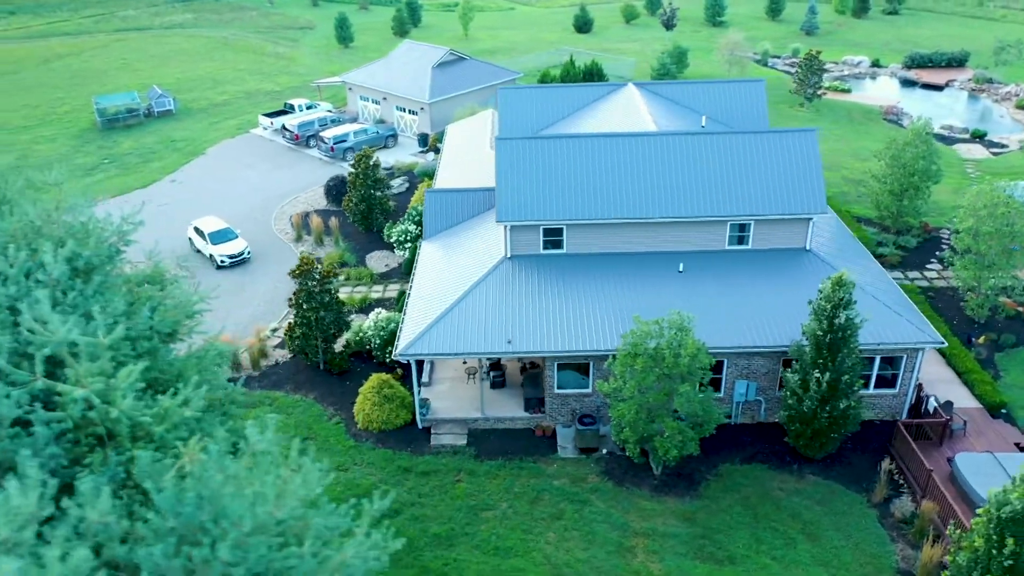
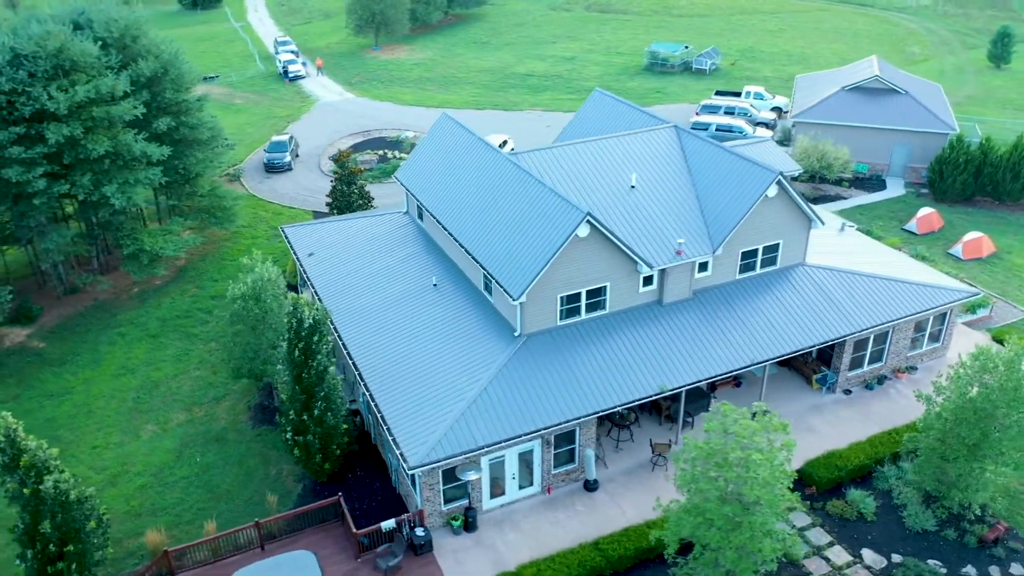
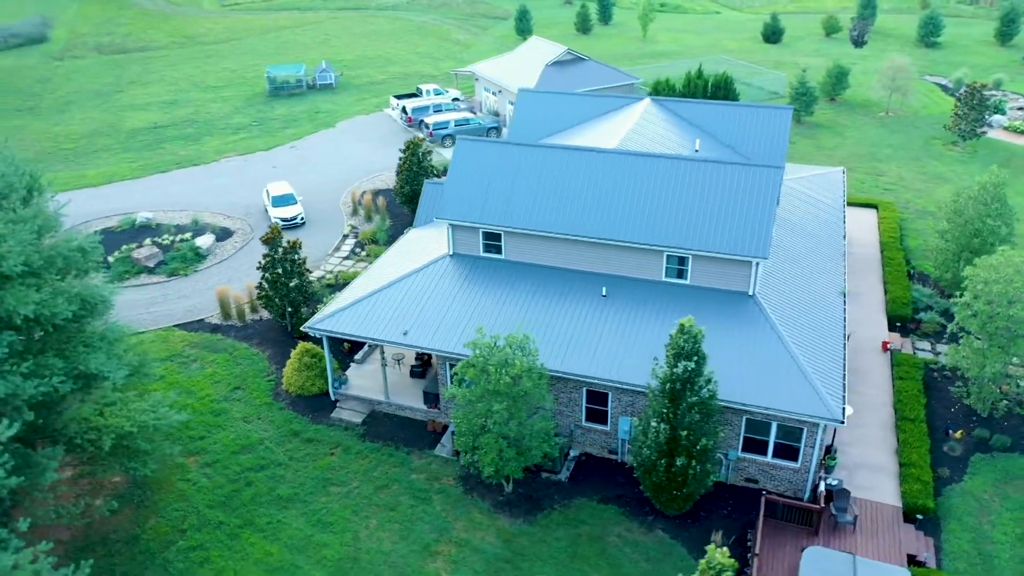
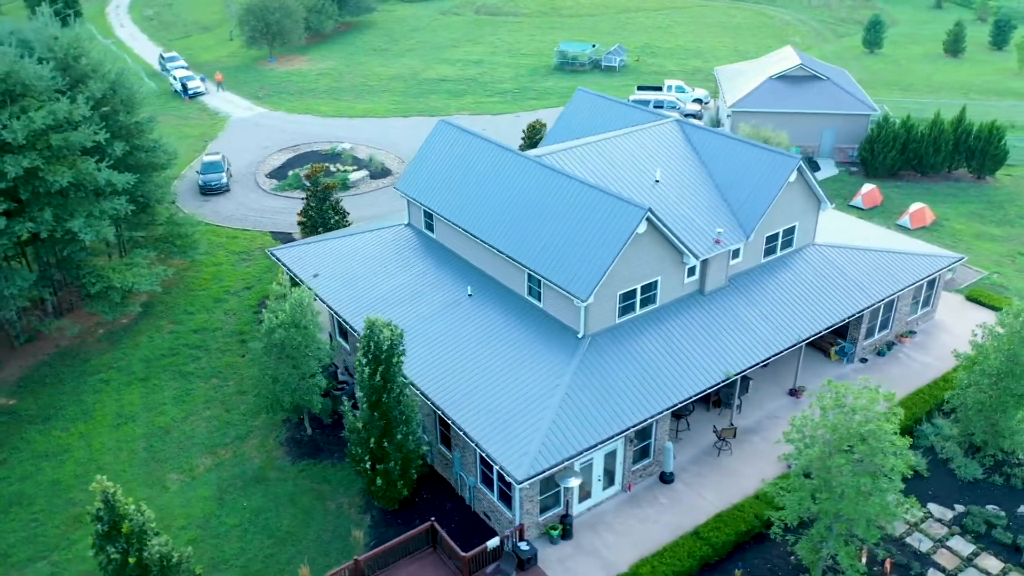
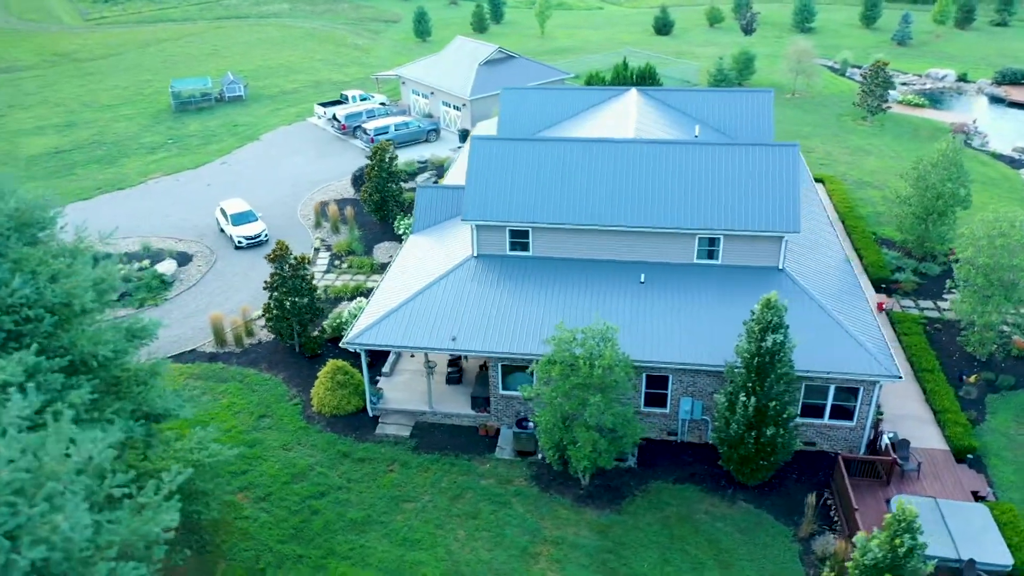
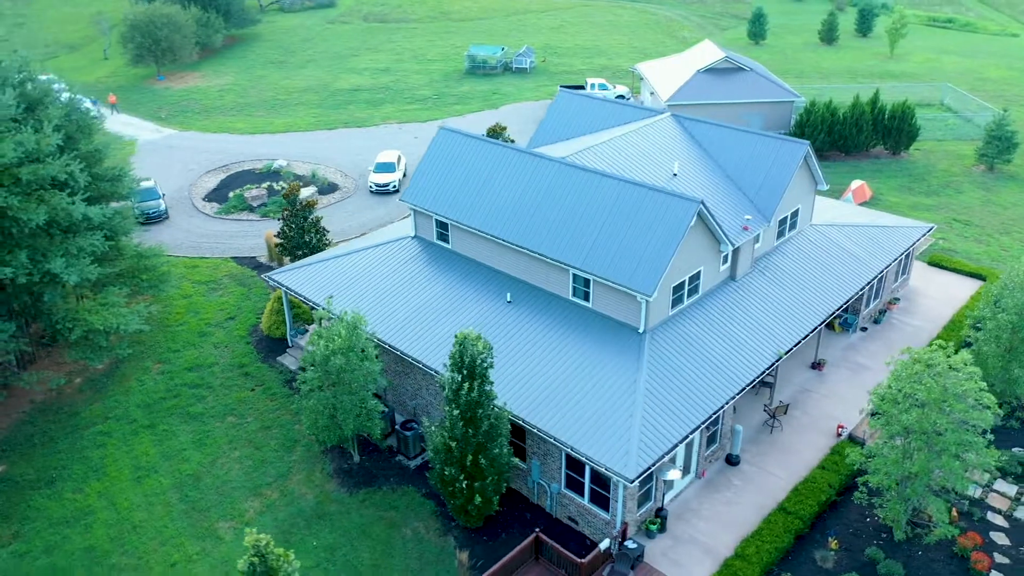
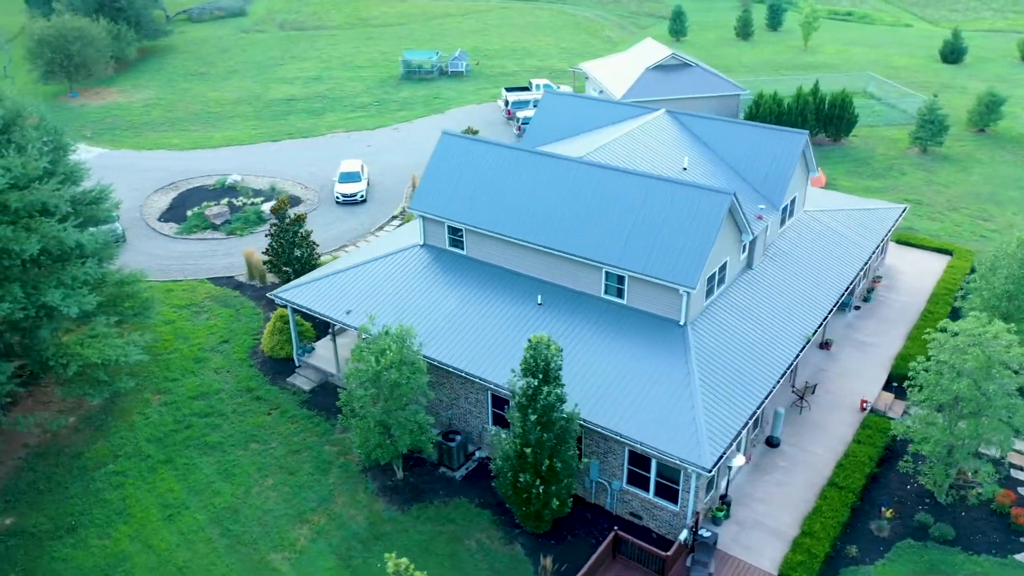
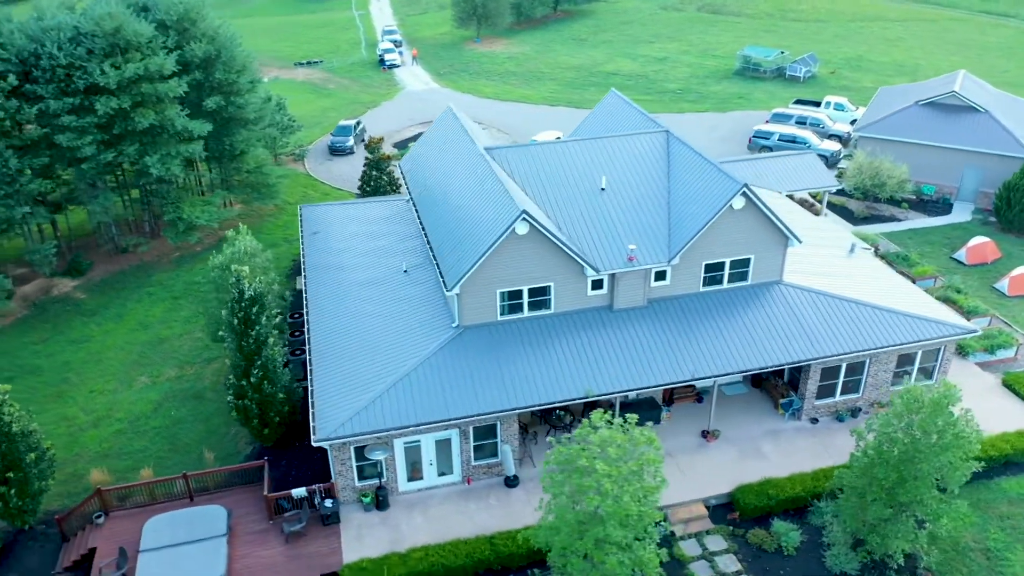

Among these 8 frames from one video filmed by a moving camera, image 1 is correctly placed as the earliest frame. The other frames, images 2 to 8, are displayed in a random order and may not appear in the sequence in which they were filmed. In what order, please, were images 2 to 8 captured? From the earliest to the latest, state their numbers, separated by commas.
5, 3, 7, 6, 4, 2, 8
